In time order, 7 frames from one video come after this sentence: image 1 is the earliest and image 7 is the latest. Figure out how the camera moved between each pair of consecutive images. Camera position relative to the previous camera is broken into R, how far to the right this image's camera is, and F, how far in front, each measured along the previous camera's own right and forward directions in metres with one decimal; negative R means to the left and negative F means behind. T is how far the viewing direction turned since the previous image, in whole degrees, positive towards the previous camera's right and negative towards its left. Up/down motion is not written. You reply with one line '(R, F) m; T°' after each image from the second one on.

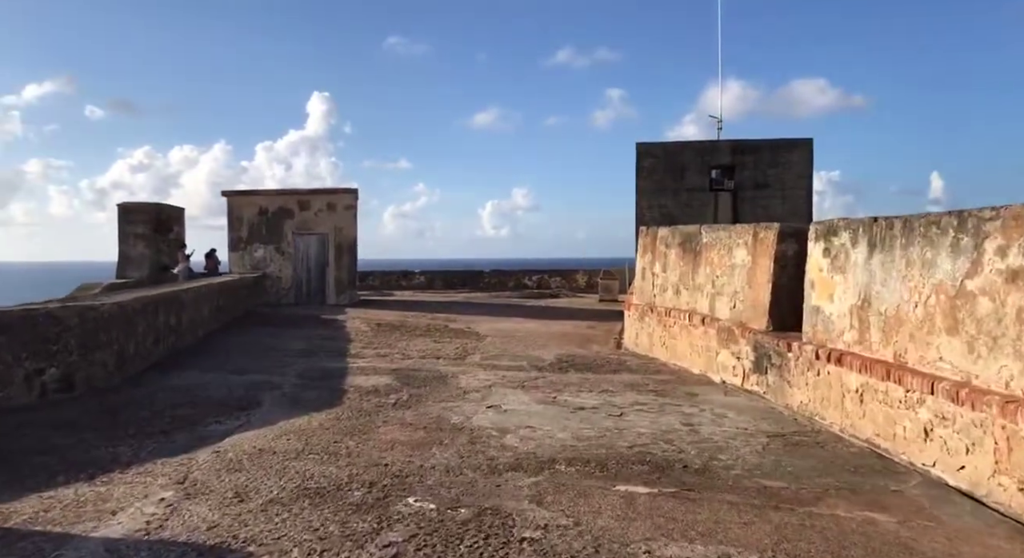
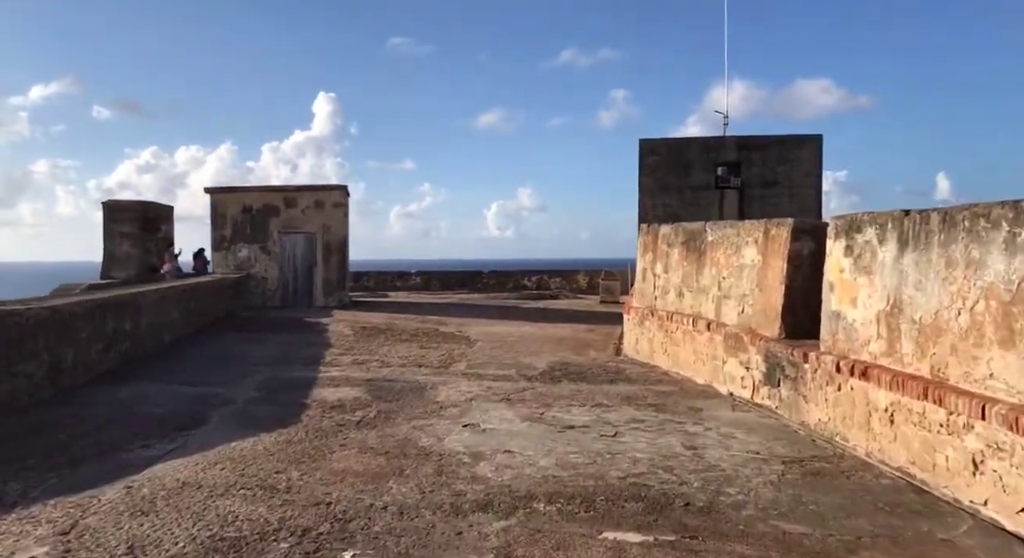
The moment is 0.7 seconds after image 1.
(+0.2, +0.6) m; 0°
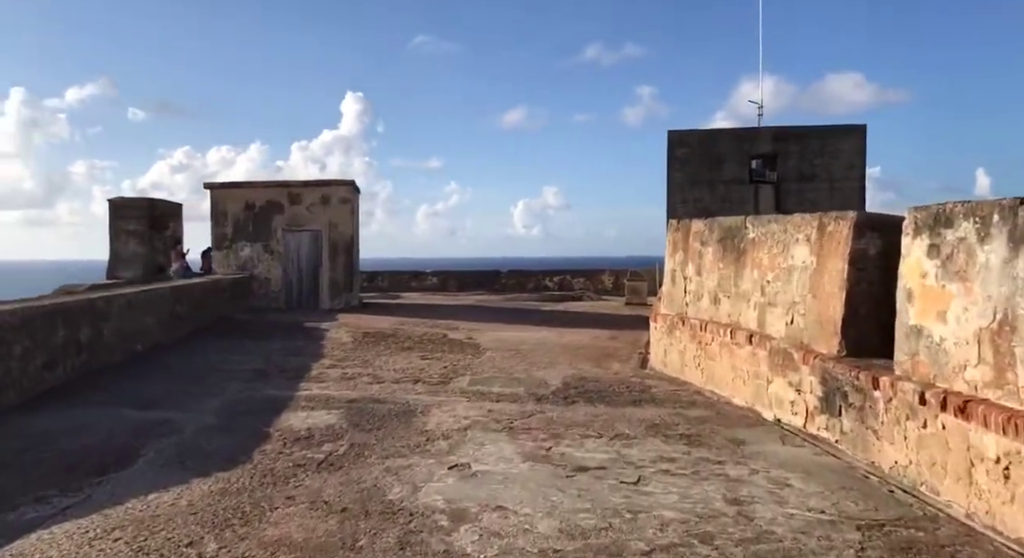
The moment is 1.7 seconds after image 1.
(+0.2, +0.9) m; -2°
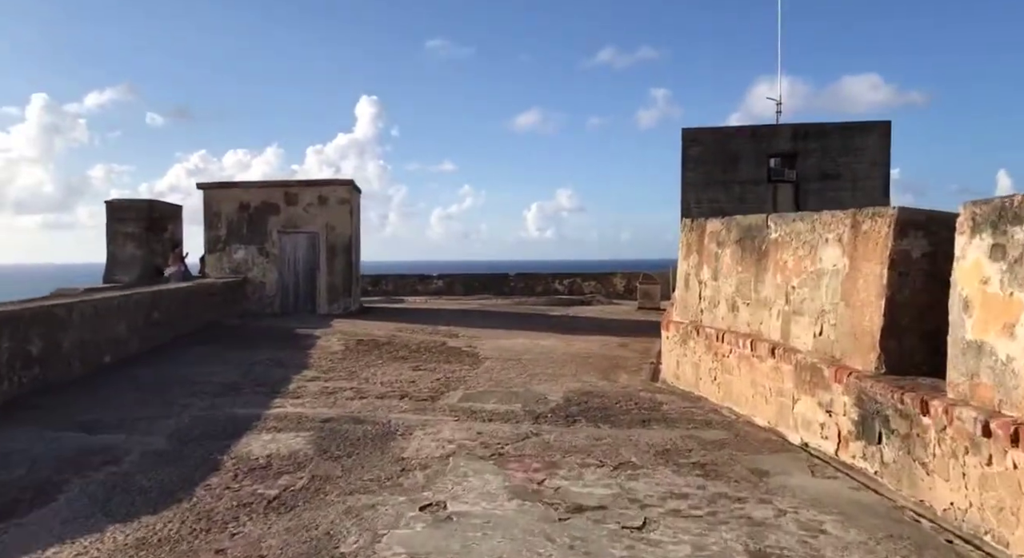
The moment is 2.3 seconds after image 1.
(+0.1, +0.6) m; -1°
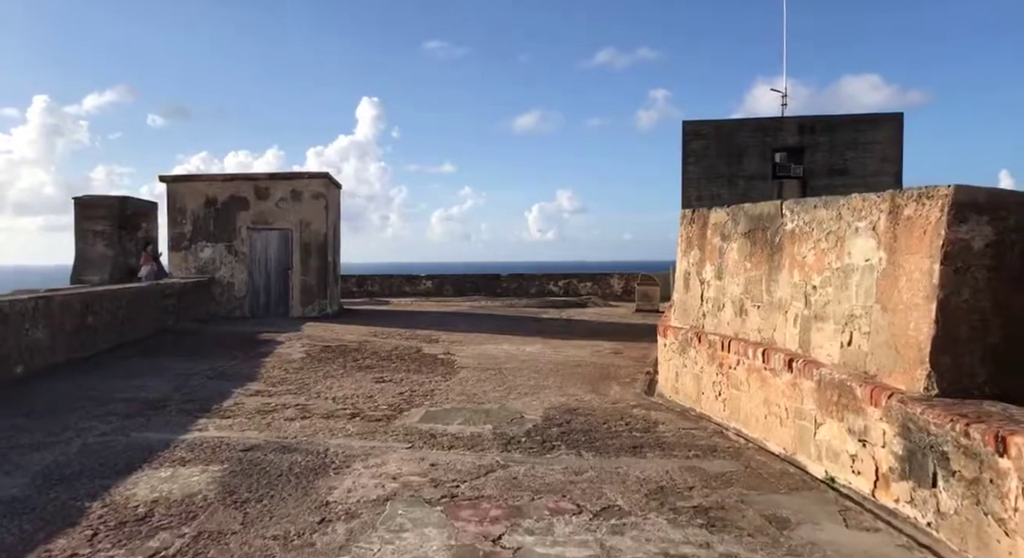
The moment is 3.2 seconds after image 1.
(+0.2, +0.8) m; 0°
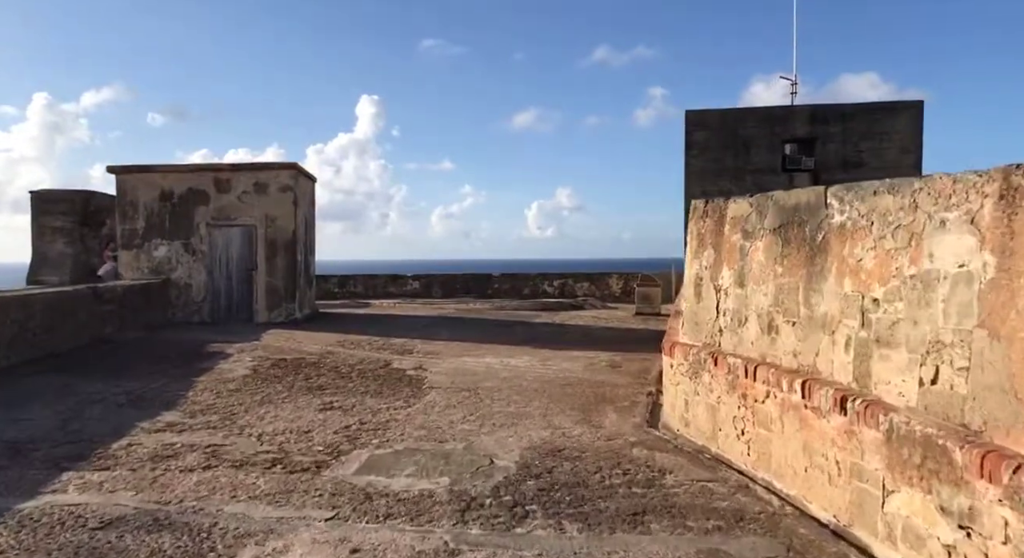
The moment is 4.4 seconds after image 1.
(+0.2, +1.1) m; 0°
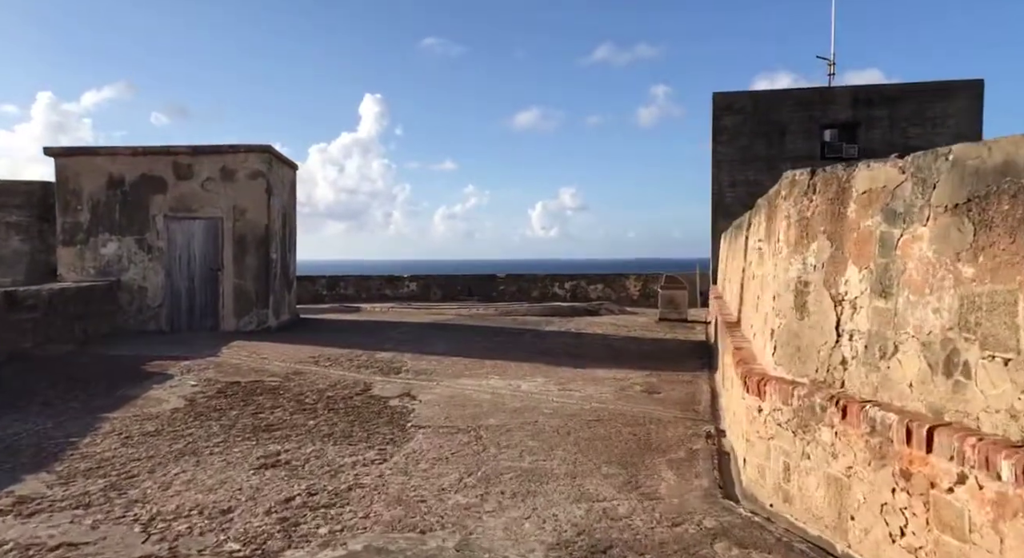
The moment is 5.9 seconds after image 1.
(-0.1, +1.5) m; 0°
